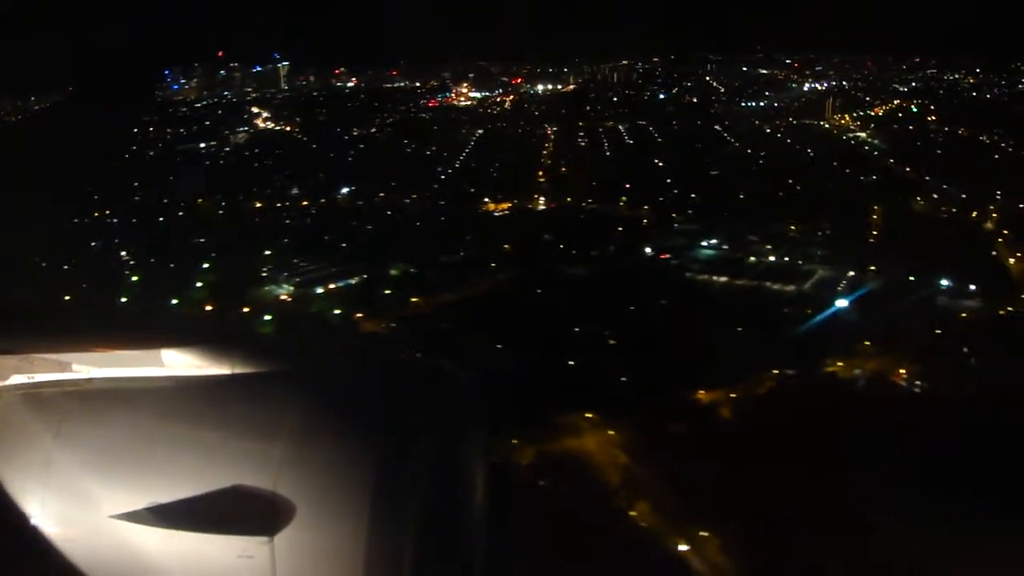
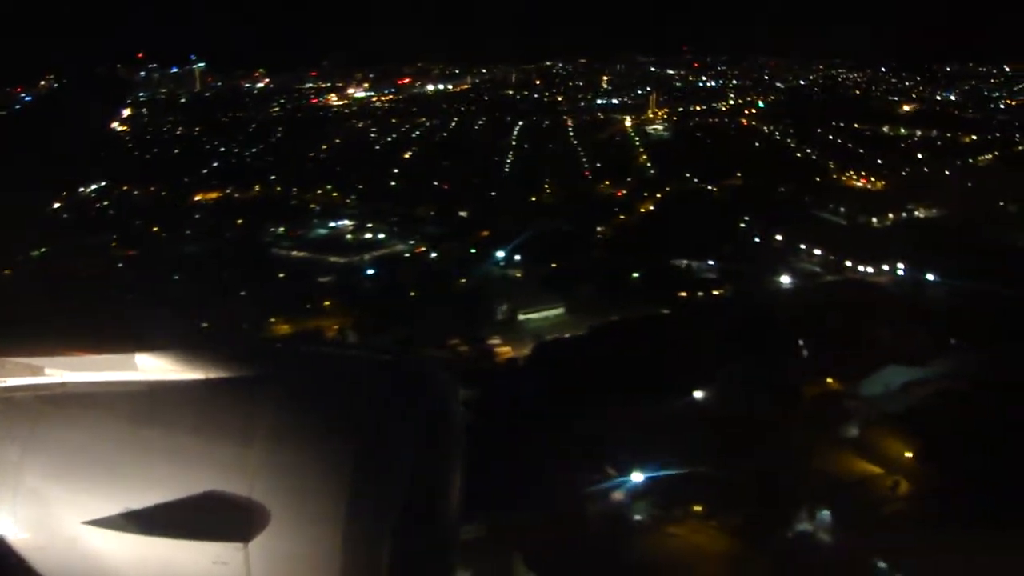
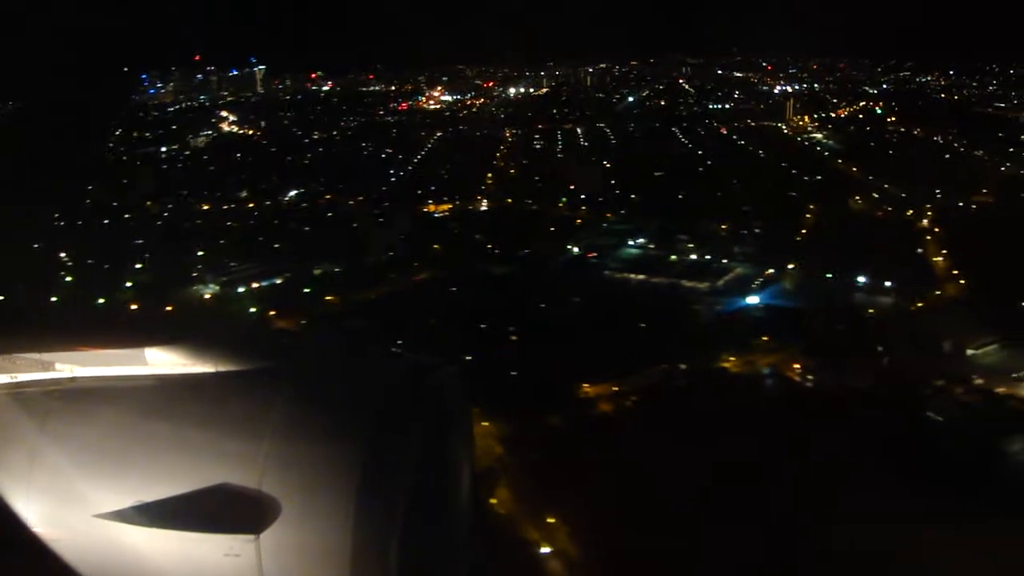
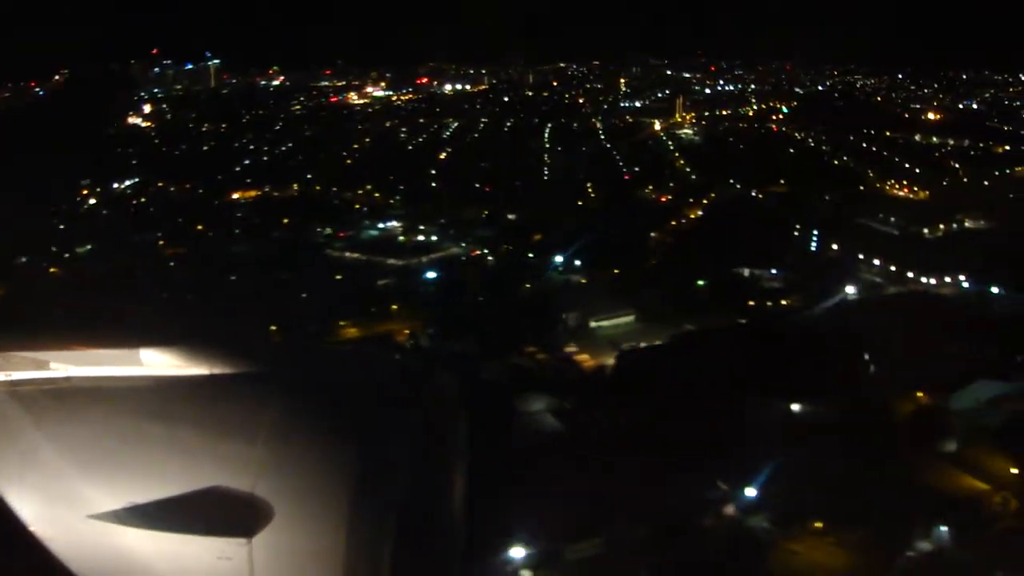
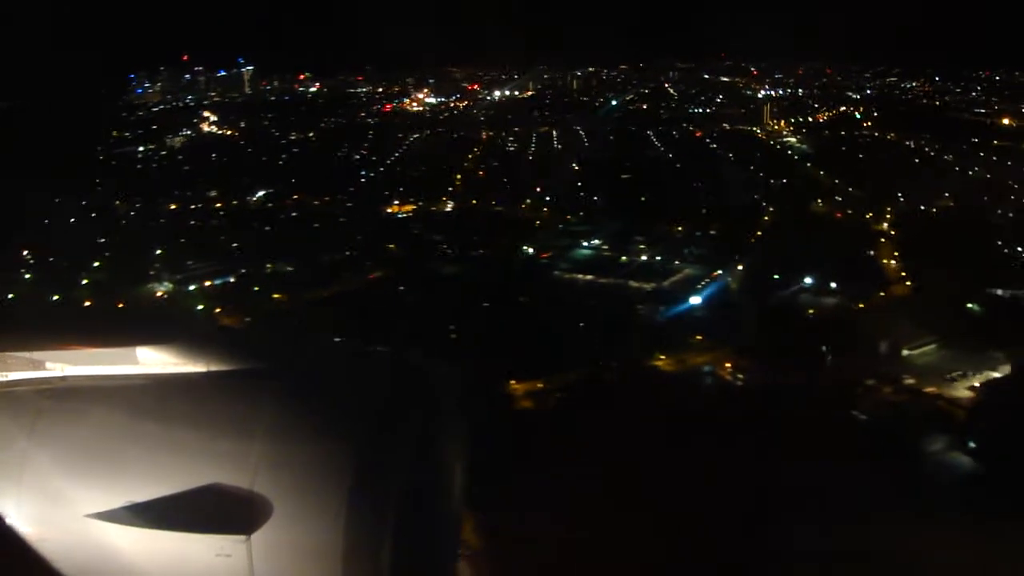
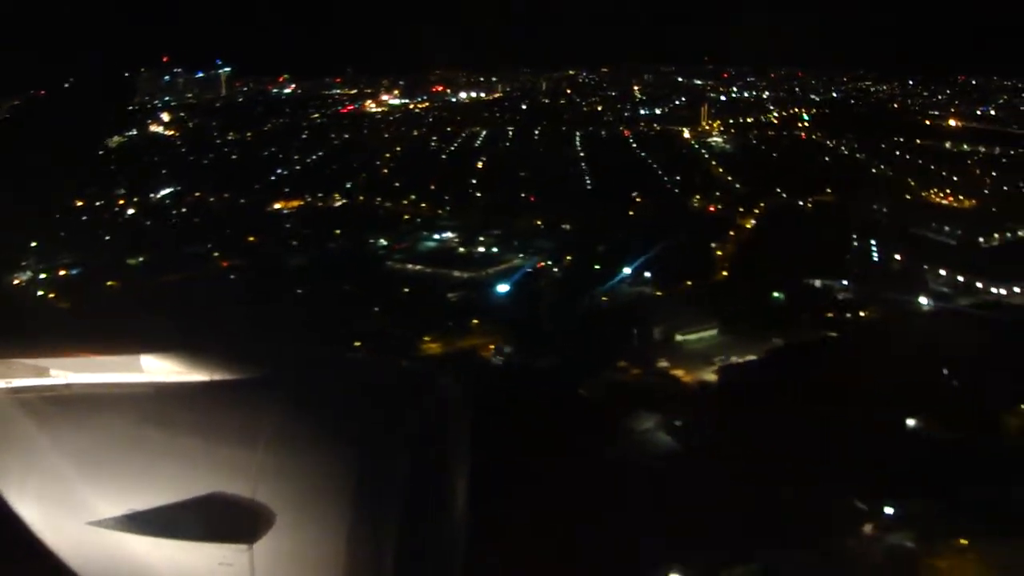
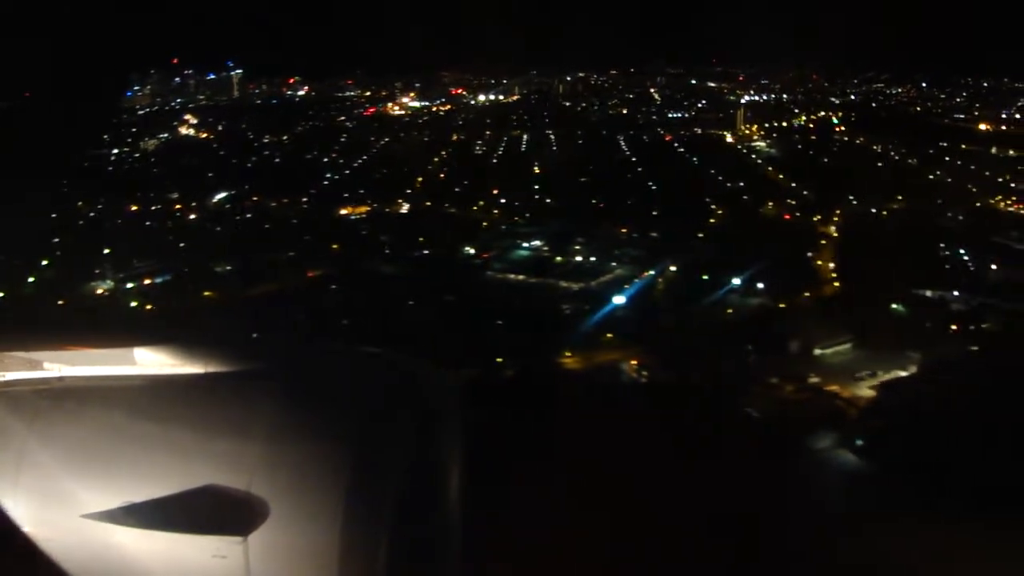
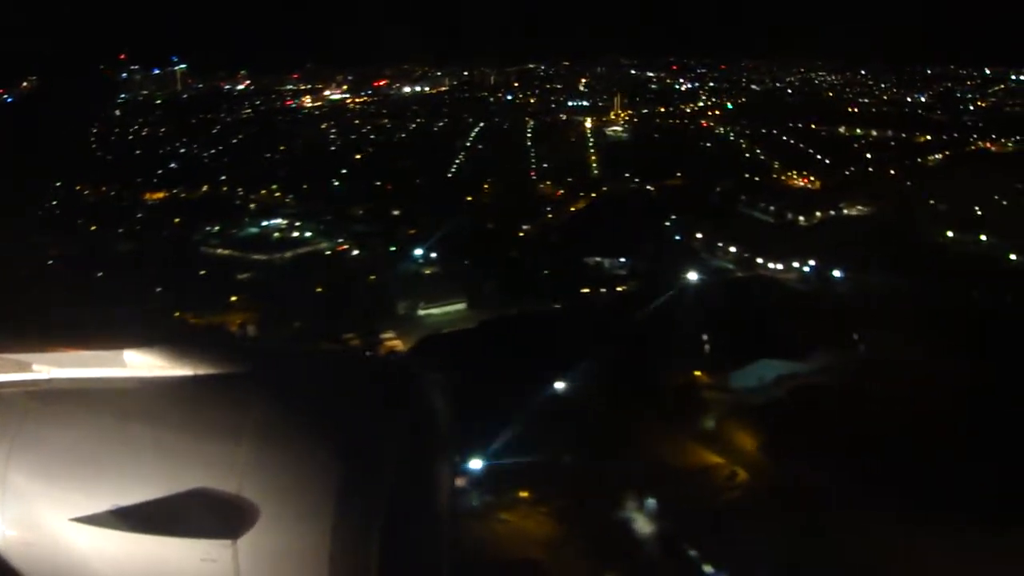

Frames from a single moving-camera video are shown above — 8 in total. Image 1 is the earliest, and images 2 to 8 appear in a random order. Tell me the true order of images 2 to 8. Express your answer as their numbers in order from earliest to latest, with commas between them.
3, 5, 7, 6, 4, 2, 8
